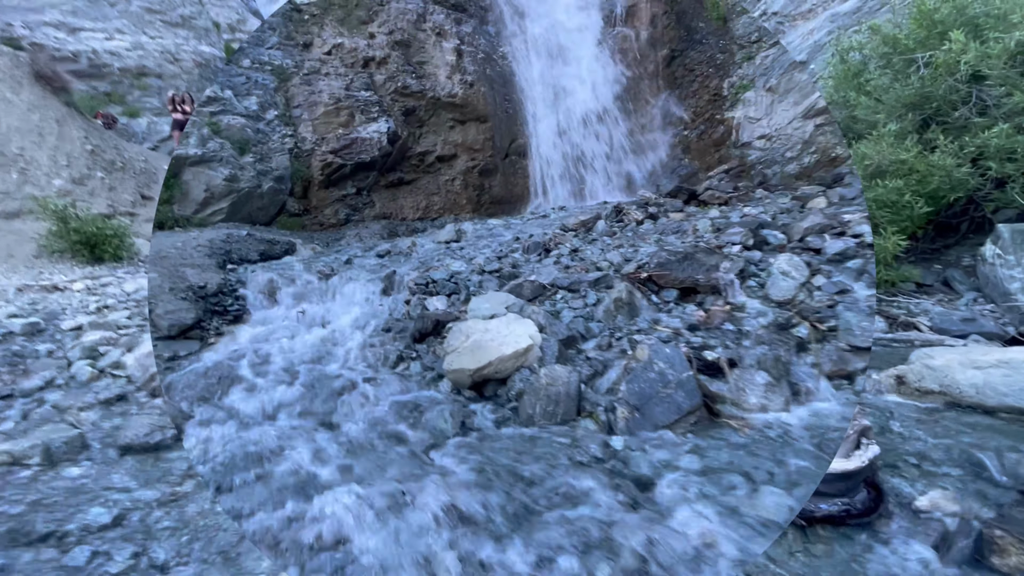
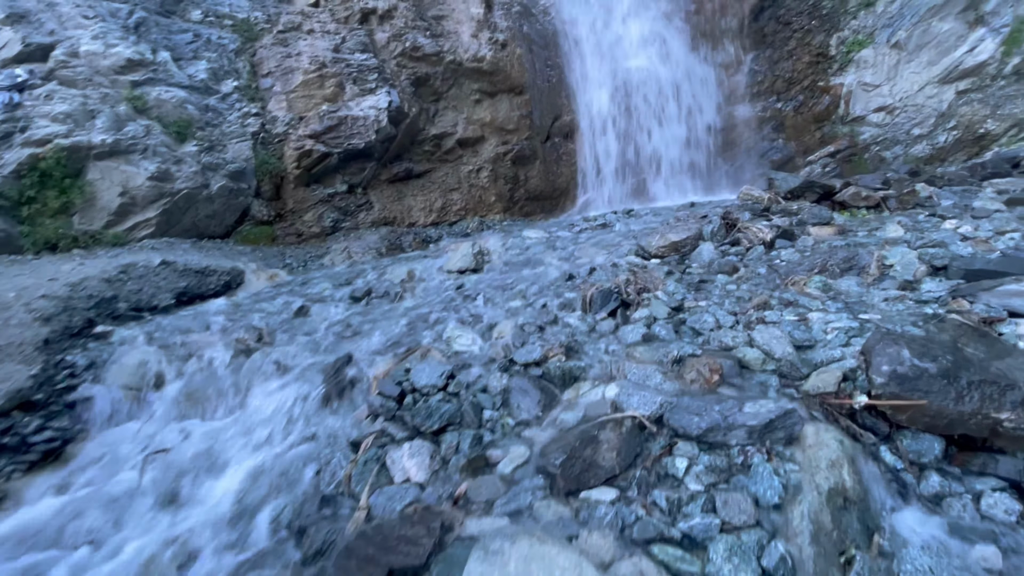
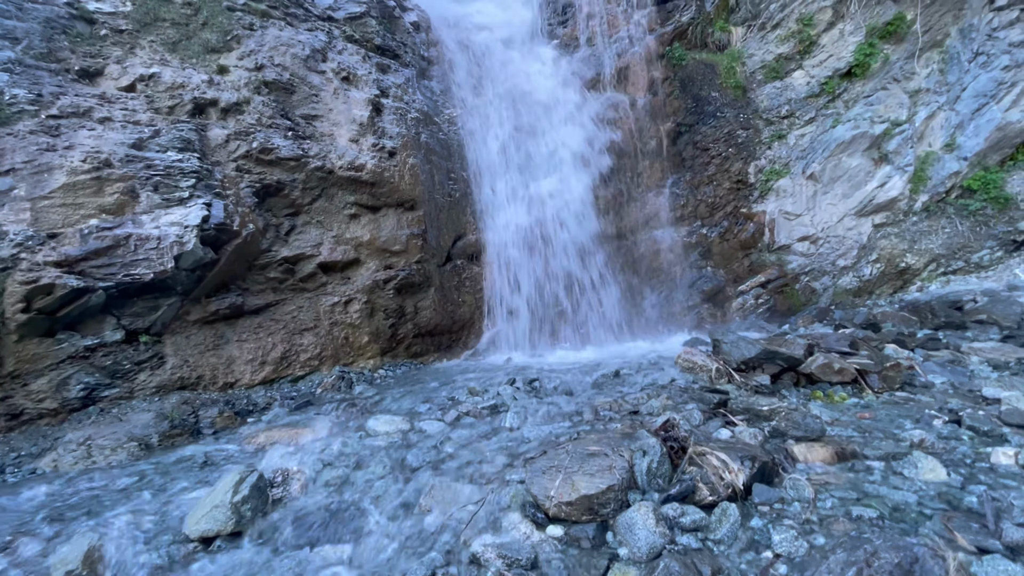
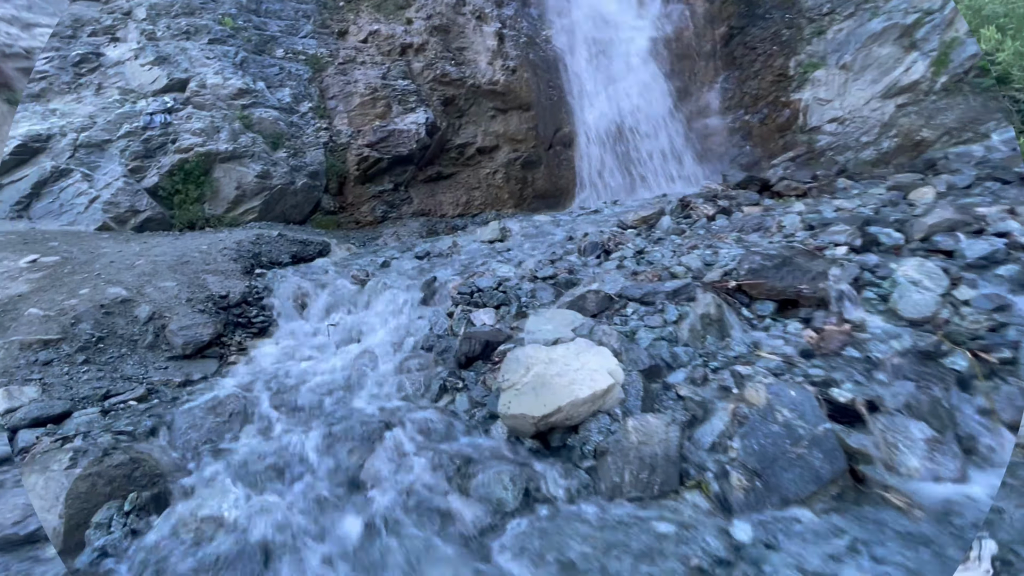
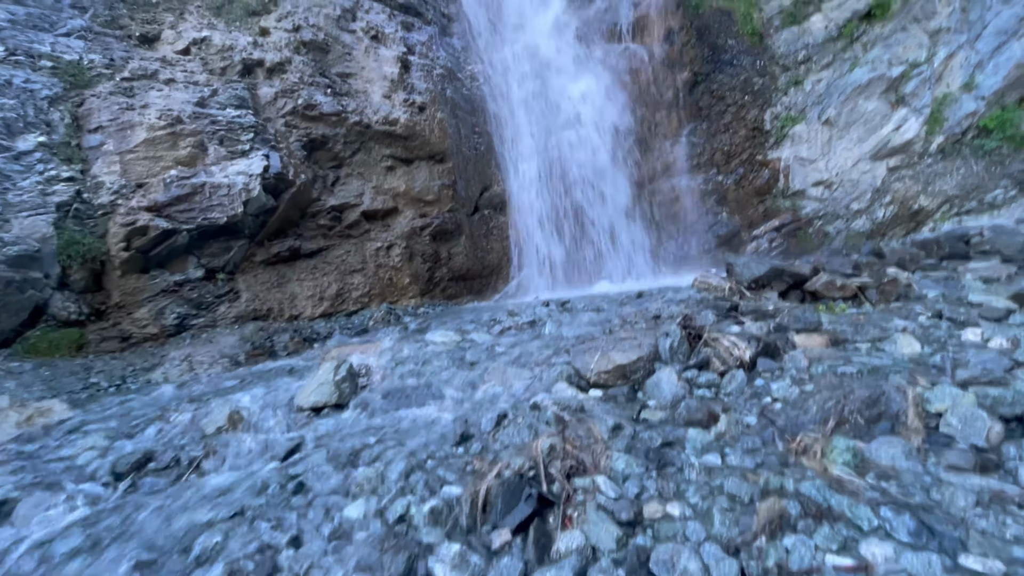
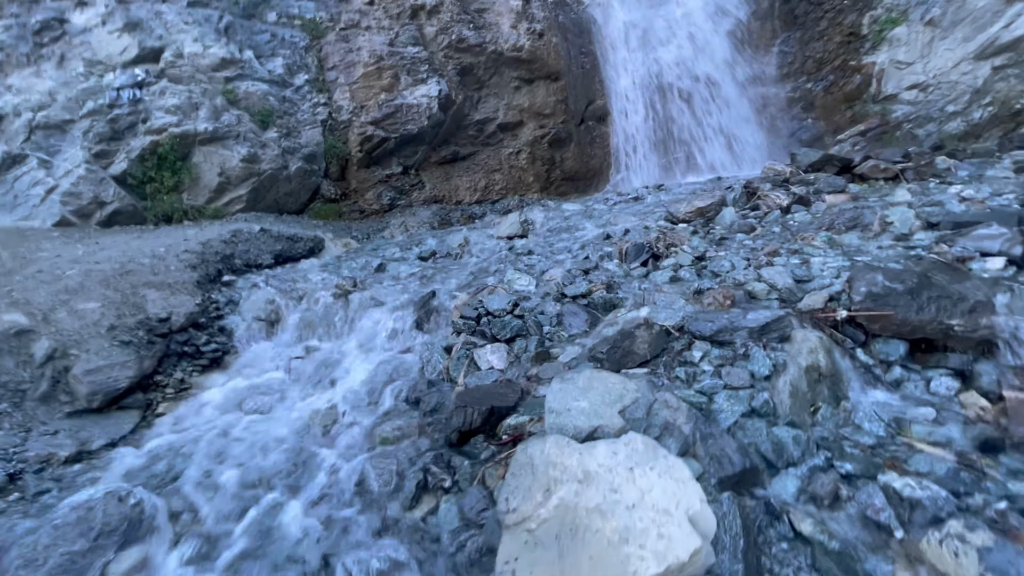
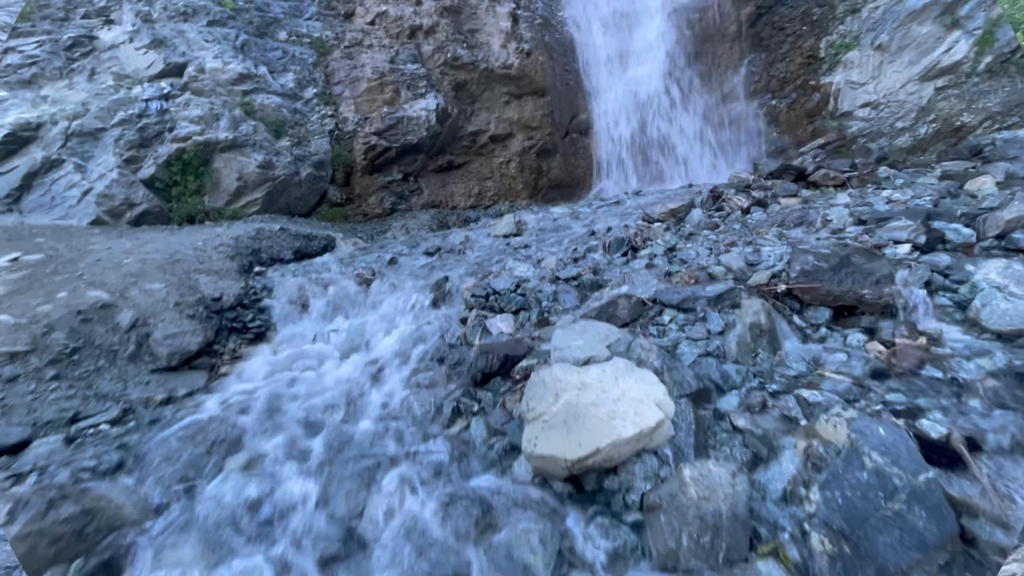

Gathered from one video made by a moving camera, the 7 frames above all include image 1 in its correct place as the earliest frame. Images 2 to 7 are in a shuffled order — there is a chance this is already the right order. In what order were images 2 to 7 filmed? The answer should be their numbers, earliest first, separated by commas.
4, 7, 6, 2, 5, 3
